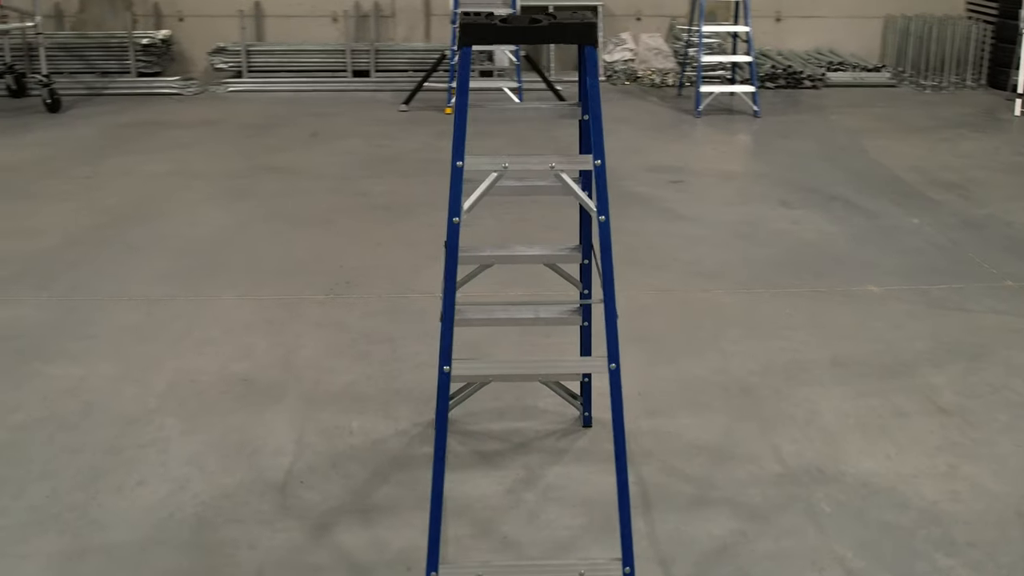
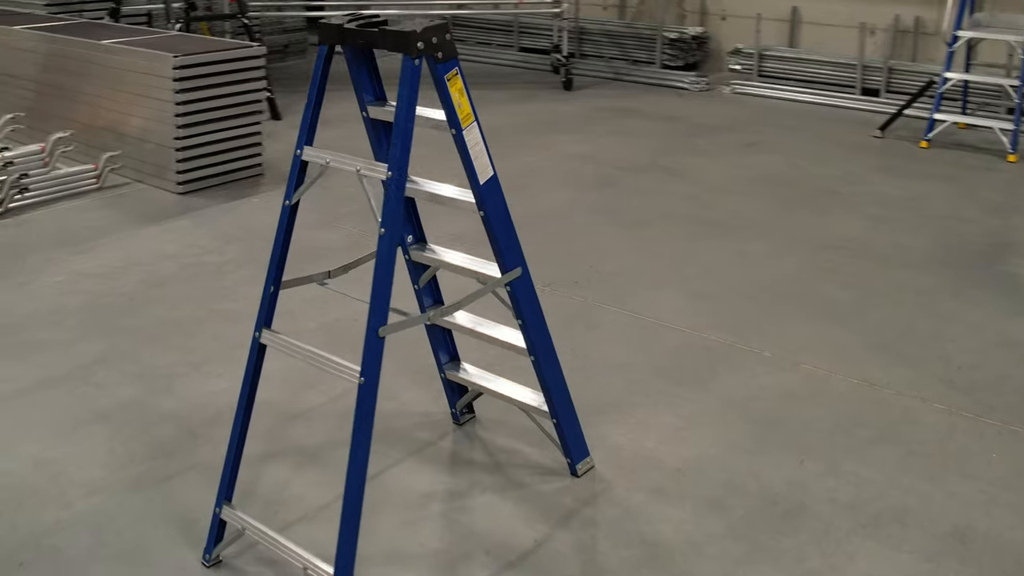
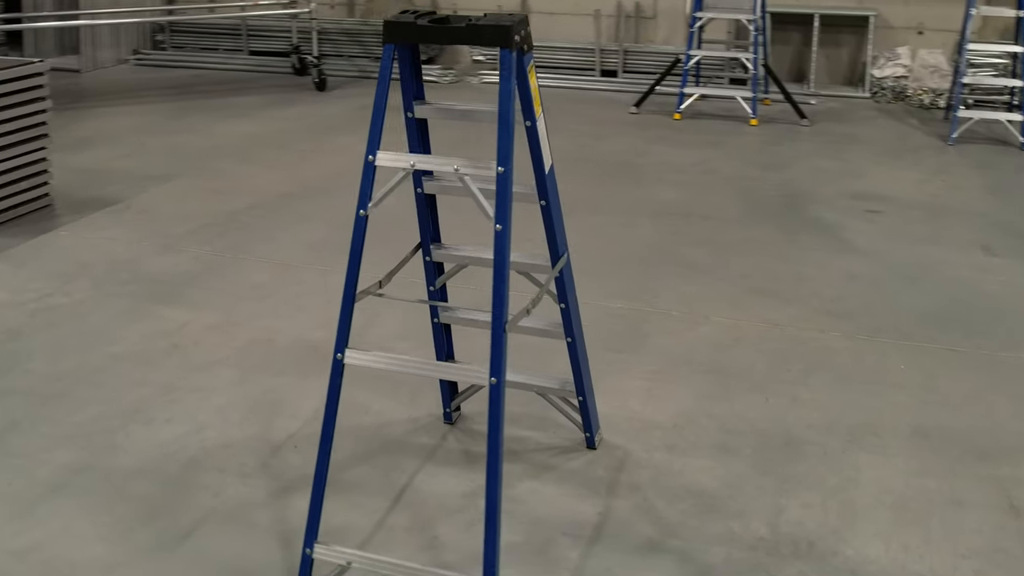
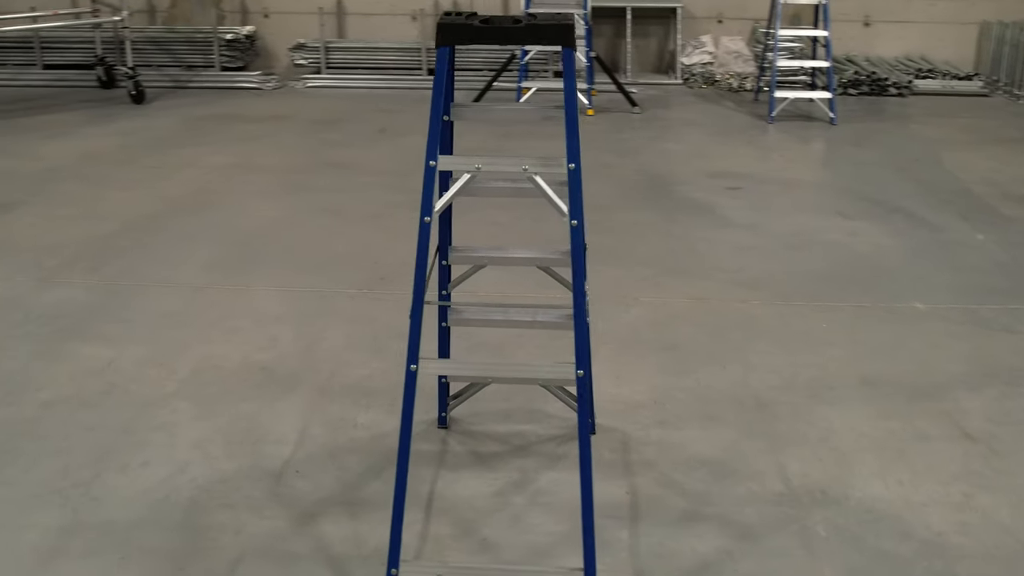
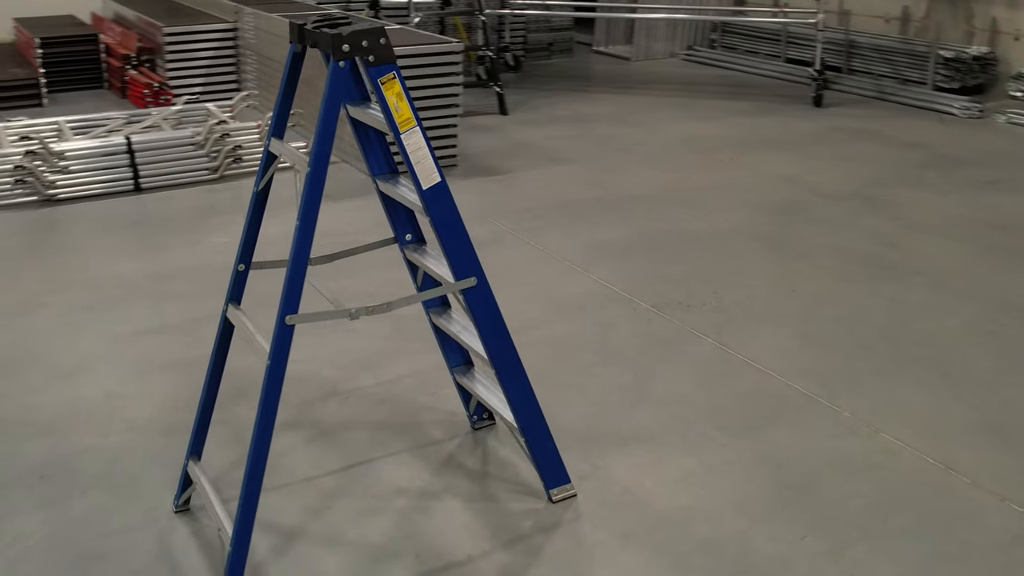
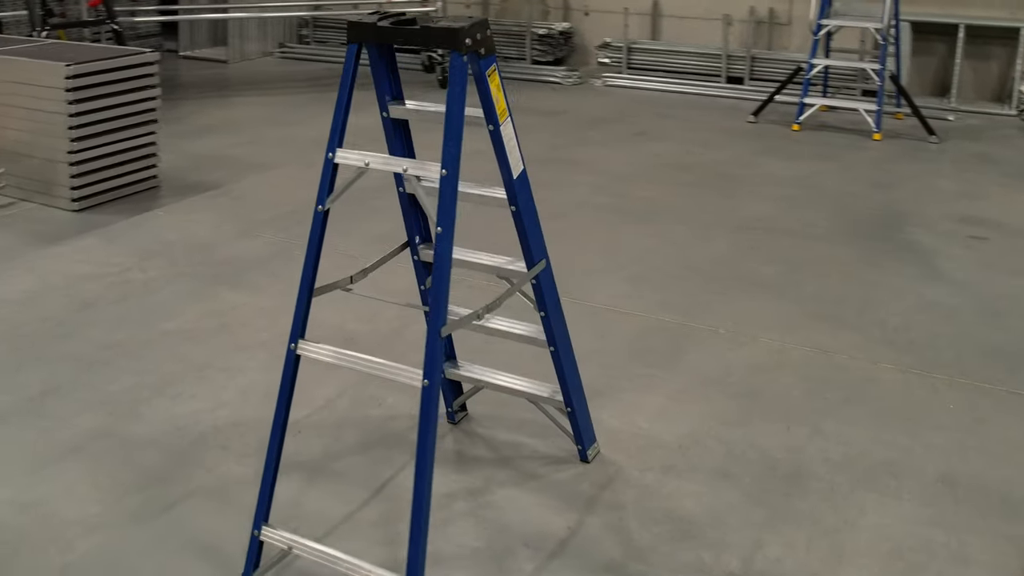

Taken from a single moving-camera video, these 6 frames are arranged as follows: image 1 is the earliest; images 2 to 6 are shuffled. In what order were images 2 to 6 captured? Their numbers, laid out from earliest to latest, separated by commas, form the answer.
4, 3, 6, 2, 5
